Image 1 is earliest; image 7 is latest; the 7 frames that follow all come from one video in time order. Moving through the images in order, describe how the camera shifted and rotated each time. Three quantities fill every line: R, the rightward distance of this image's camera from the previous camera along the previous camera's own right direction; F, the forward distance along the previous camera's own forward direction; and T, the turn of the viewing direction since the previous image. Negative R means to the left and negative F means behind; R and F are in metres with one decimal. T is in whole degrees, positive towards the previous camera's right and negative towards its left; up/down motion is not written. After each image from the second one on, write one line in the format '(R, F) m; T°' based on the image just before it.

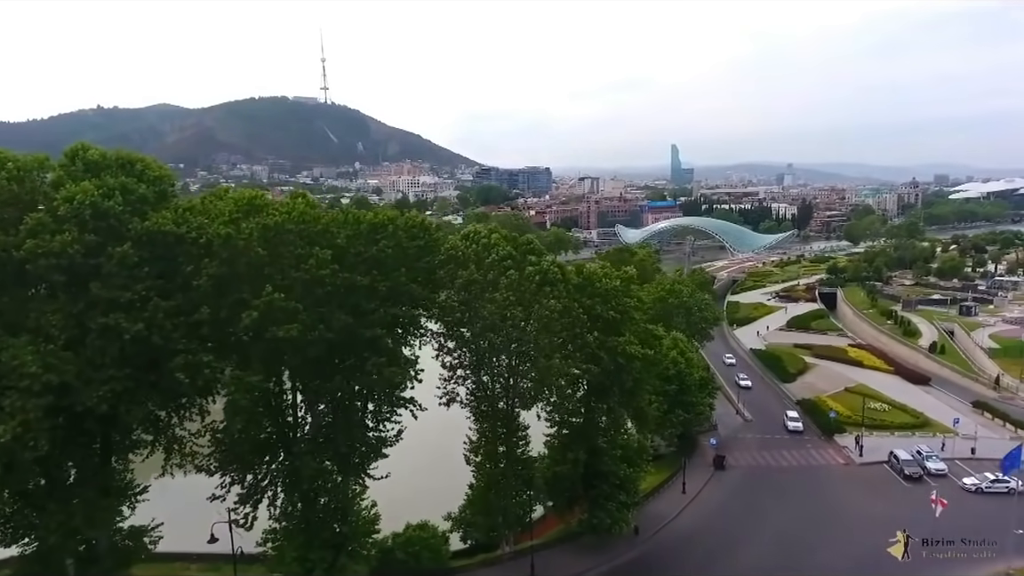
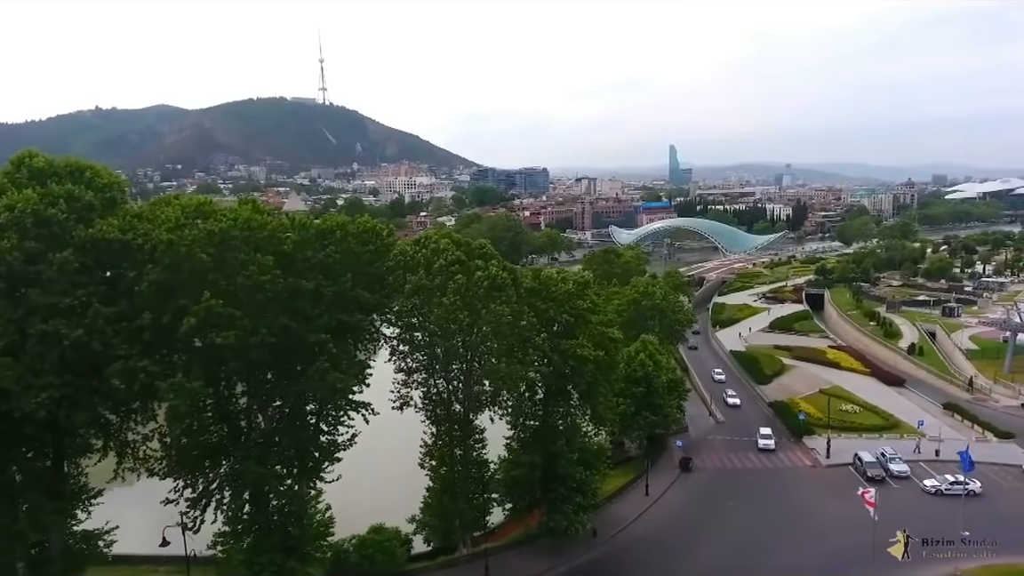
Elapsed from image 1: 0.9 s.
(+1.3, -0.2) m; 0°
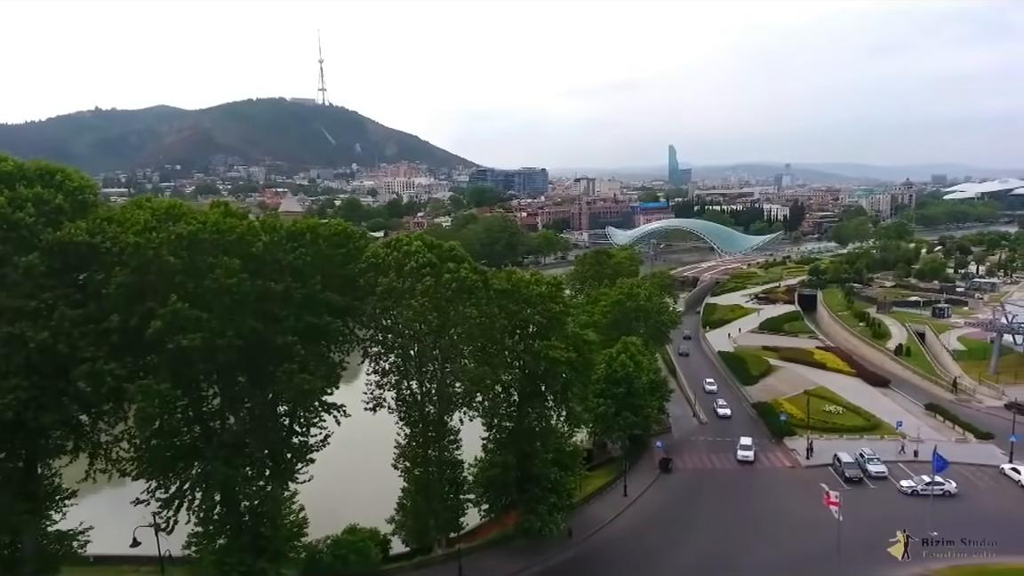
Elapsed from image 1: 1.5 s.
(+0.8, -0.1) m; 0°
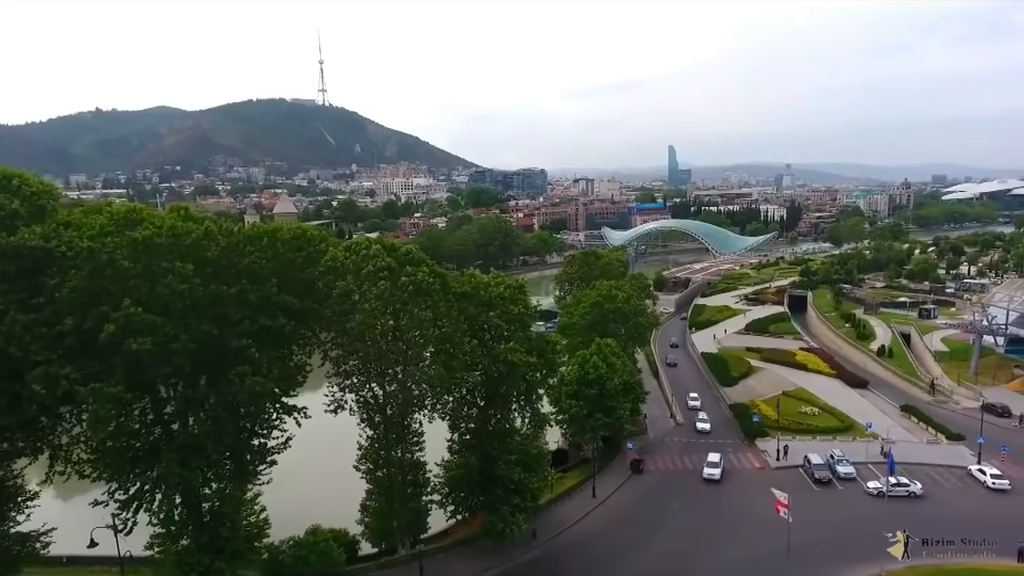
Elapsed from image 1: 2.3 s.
(+1.2, -0.2) m; 0°
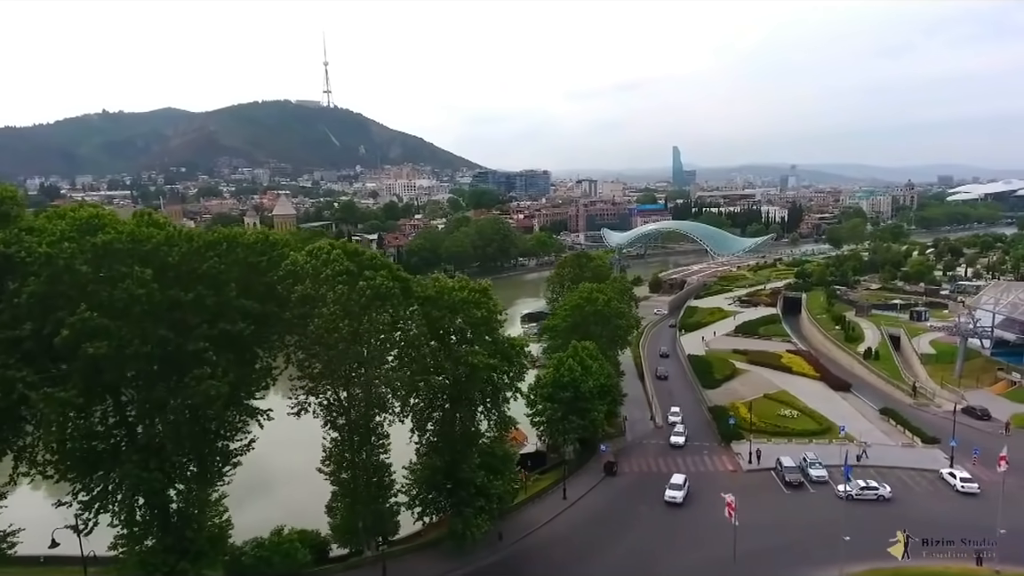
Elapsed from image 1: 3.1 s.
(+1.2, -0.2) m; -1°
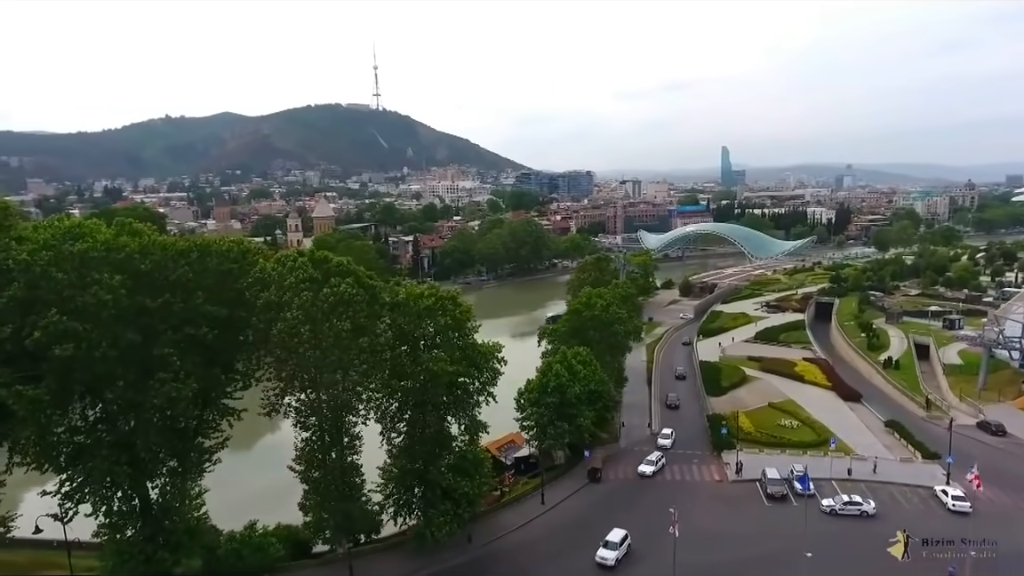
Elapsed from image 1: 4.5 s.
(+2.5, -0.2) m; -5°
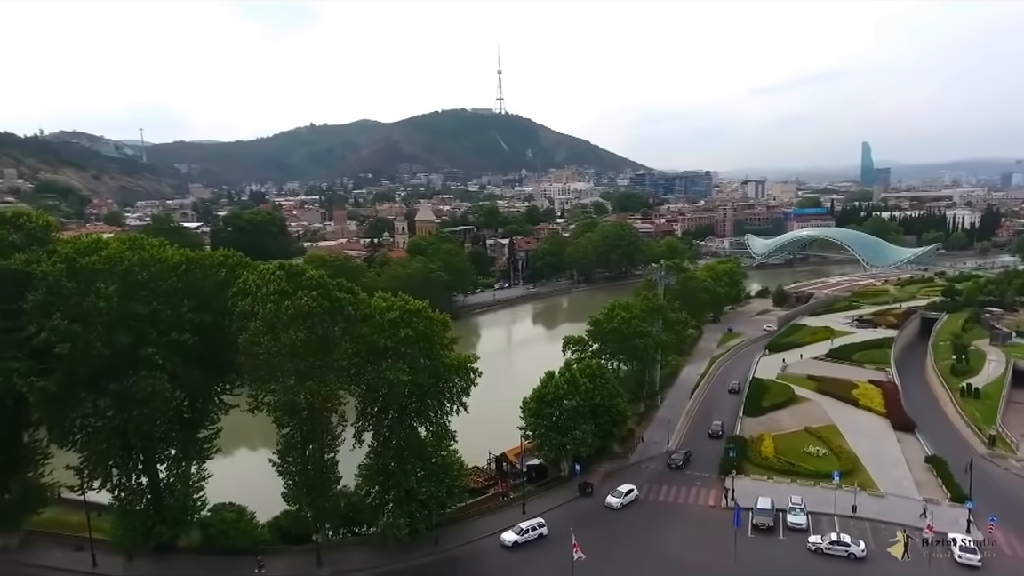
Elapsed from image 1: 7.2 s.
(+5.0, 0.0) m; -12°
